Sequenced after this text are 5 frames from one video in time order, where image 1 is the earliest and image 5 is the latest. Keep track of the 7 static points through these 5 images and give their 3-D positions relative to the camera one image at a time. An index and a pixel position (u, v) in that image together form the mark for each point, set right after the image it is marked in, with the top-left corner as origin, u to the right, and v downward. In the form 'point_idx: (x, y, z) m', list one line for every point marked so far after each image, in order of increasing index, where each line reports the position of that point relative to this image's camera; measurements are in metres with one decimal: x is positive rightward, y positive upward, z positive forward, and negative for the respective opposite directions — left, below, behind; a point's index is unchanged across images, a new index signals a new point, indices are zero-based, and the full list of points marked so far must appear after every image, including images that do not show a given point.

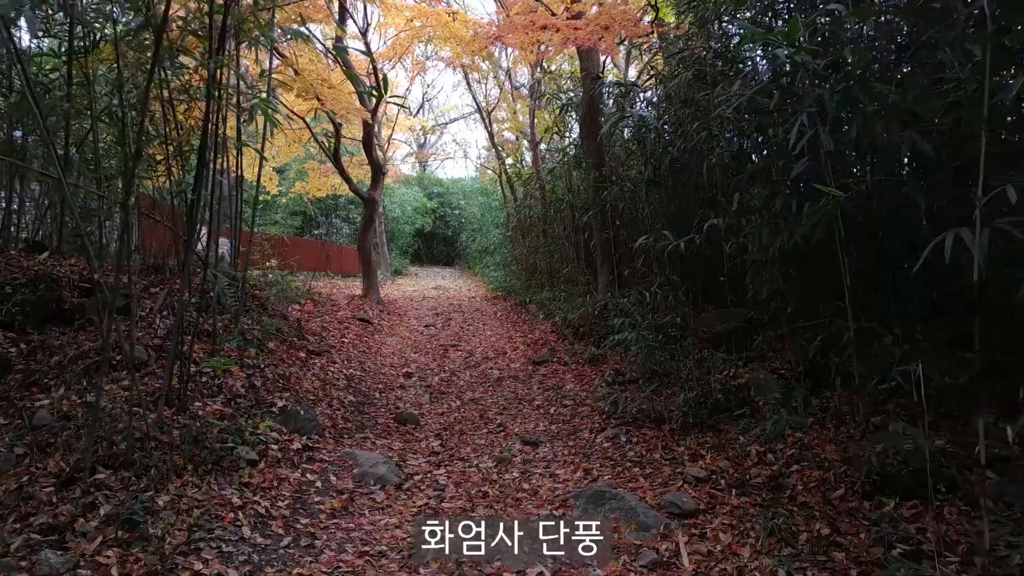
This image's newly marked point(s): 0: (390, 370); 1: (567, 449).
0: (-0.9, -0.6, +5.3) m
1: (+0.3, -0.8, +3.5) m
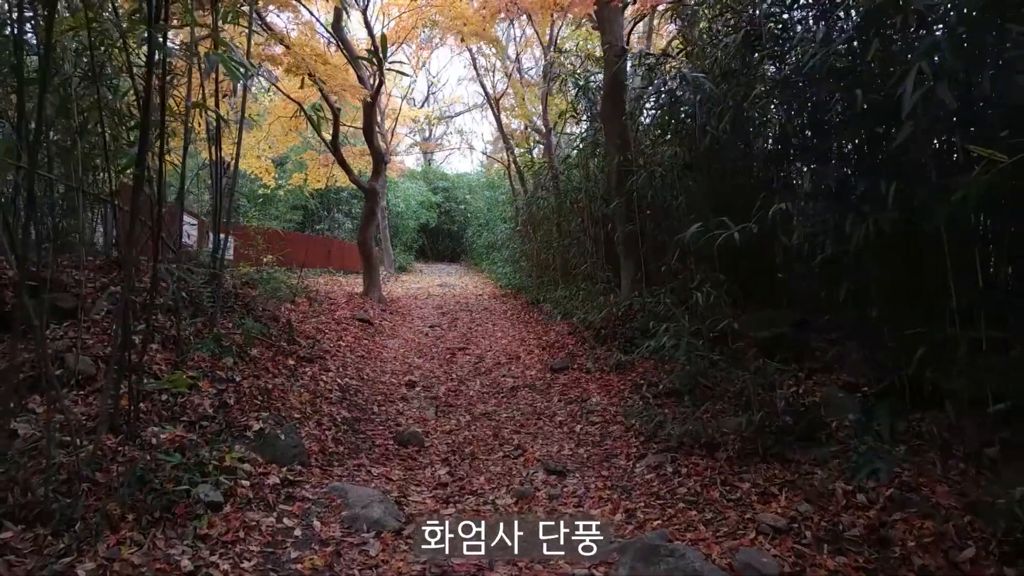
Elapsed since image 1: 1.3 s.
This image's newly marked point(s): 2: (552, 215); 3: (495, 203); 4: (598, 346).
0: (-0.8, -0.6, +4.8) m
1: (+0.4, -0.8, +2.9) m
2: (+0.4, +0.8, +7.9) m
3: (-0.3, +1.6, +13.5) m
4: (+0.6, -0.4, +5.2) m
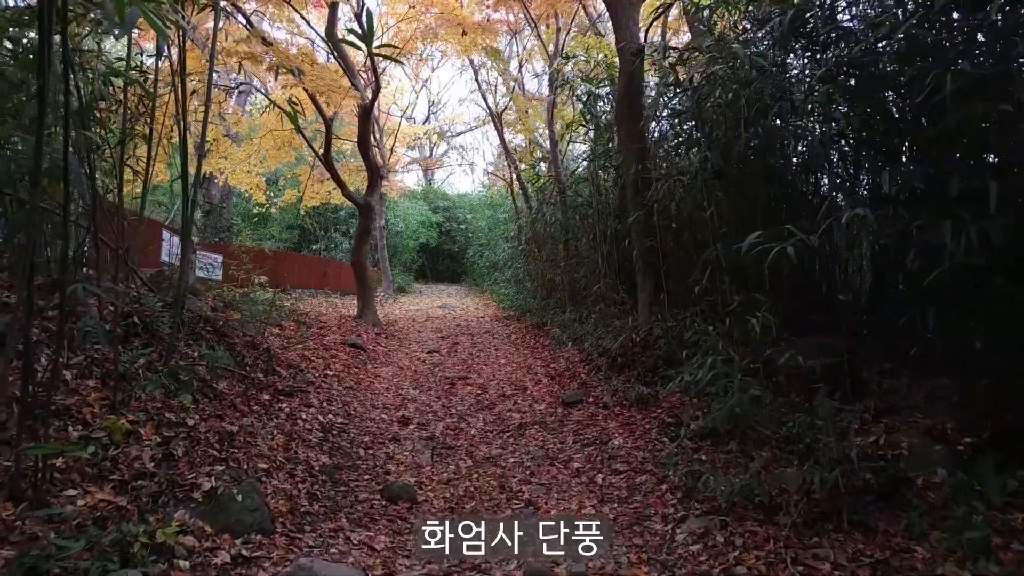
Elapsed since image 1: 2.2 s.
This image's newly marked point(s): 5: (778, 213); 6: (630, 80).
0: (-0.8, -0.7, +4.2) m
1: (+0.4, -0.9, +2.4) m
2: (+0.5, +0.6, +7.4) m
3: (-0.3, +1.2, +13.0) m
4: (+0.7, -0.6, +4.7) m
5: (+1.4, +0.4, +3.6) m
6: (+0.8, +1.5, +5.1) m
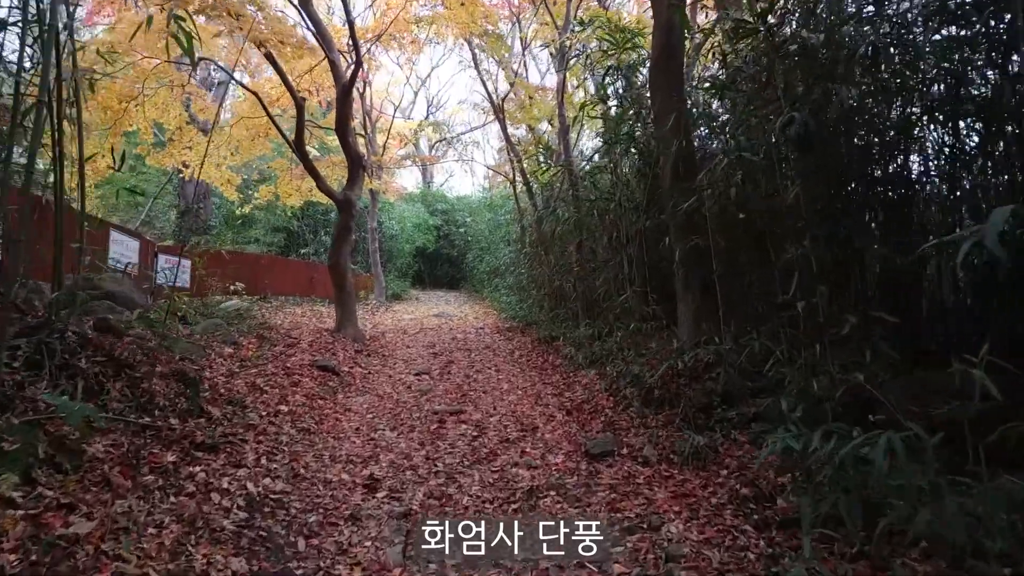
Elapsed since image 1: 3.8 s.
0: (-0.7, -0.8, +3.1) m
1: (+0.4, -0.9, +1.3) m
2: (+0.5, +0.5, +6.3) m
3: (-0.2, +1.1, +12.0) m
4: (+0.7, -0.6, +3.6) m
5: (+1.4, +0.3, +2.5) m
6: (+0.9, +1.4, +4.0) m
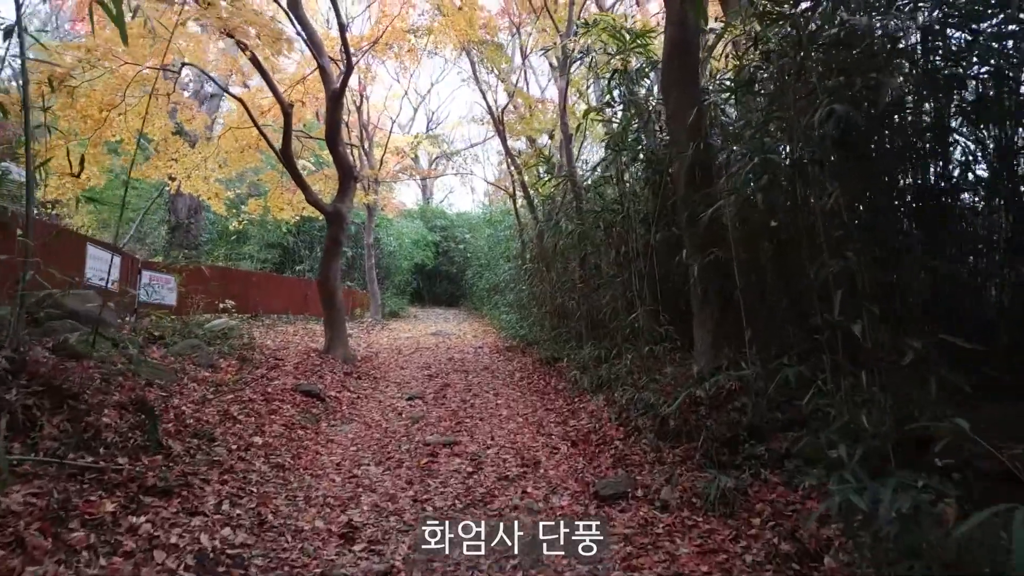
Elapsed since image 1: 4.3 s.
0: (-0.7, -0.9, +2.7) m
1: (+0.4, -1.0, +0.9) m
2: (+0.5, +0.4, +5.9) m
3: (-0.2, +0.8, +11.6) m
4: (+0.7, -0.7, +3.2) m
5: (+1.4, +0.3, +2.2) m
6: (+0.9, +1.3, +3.7) m
